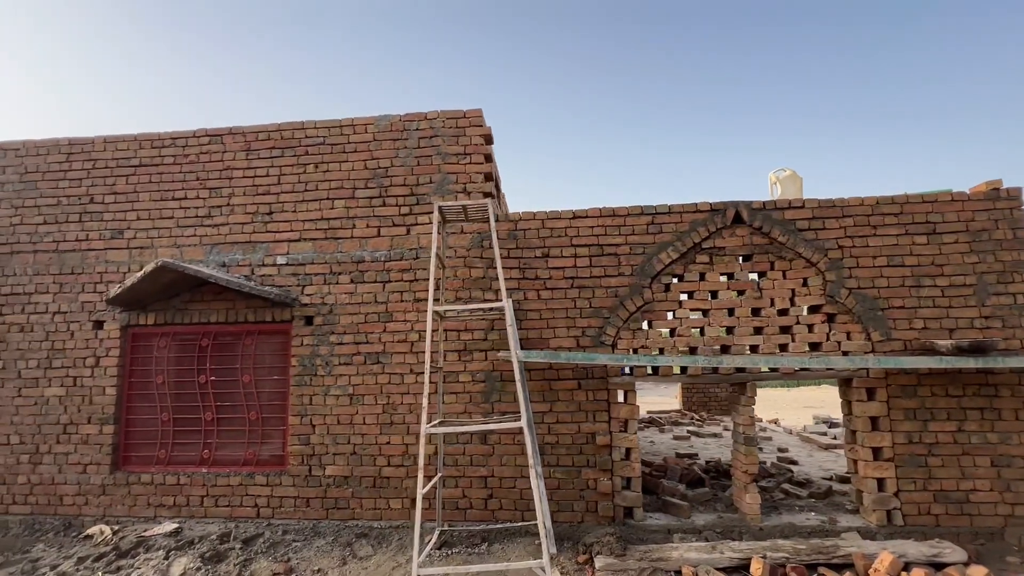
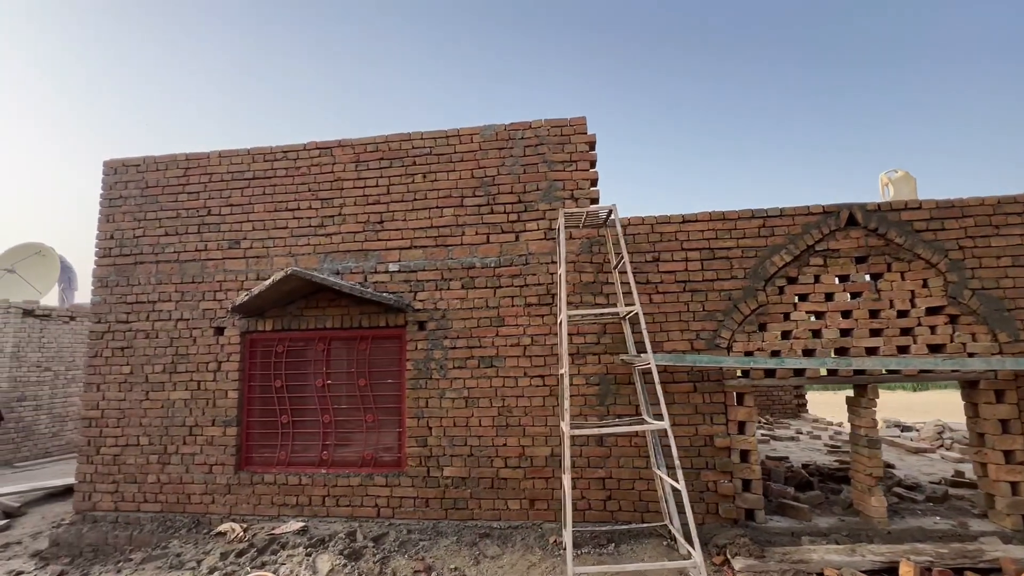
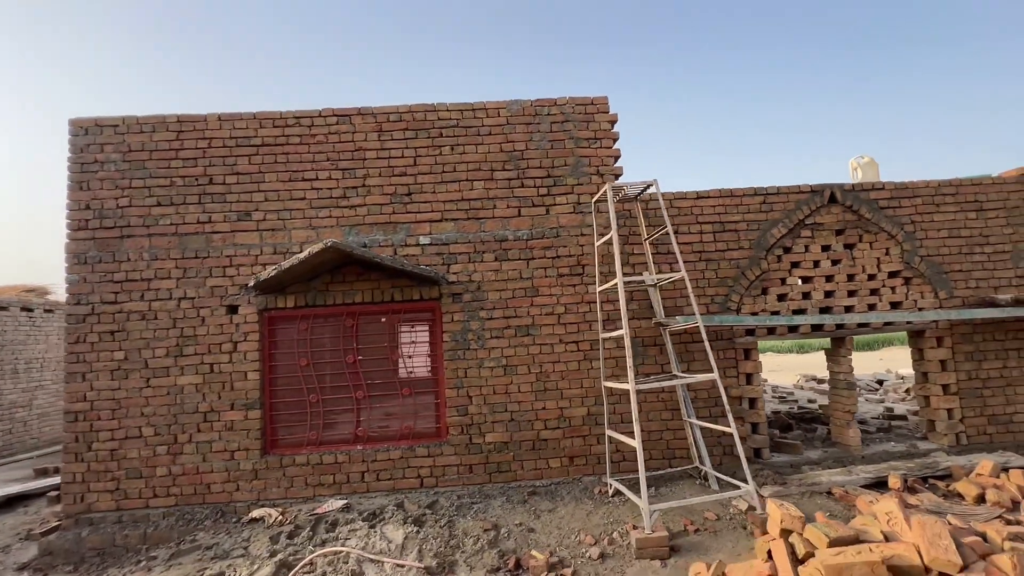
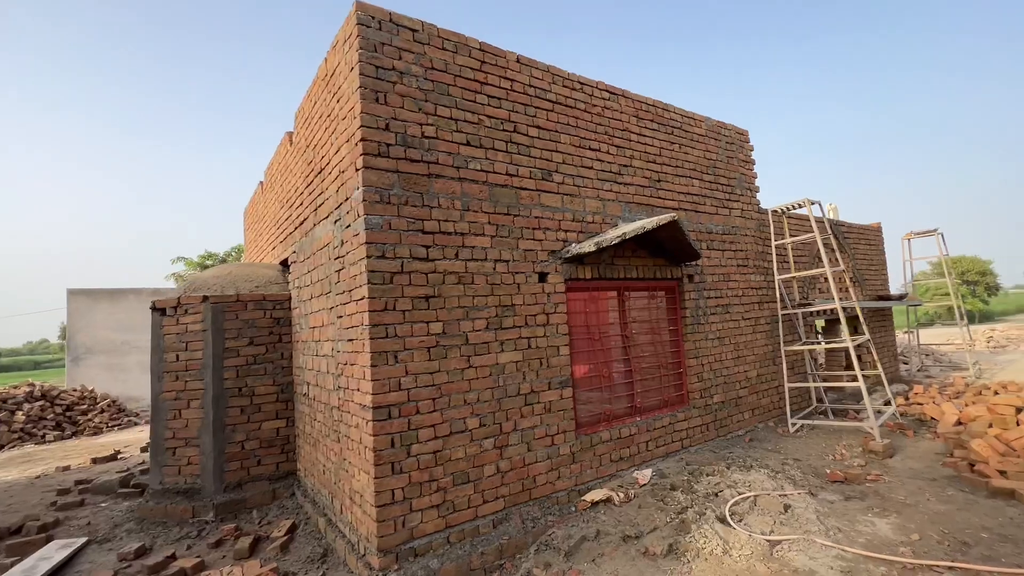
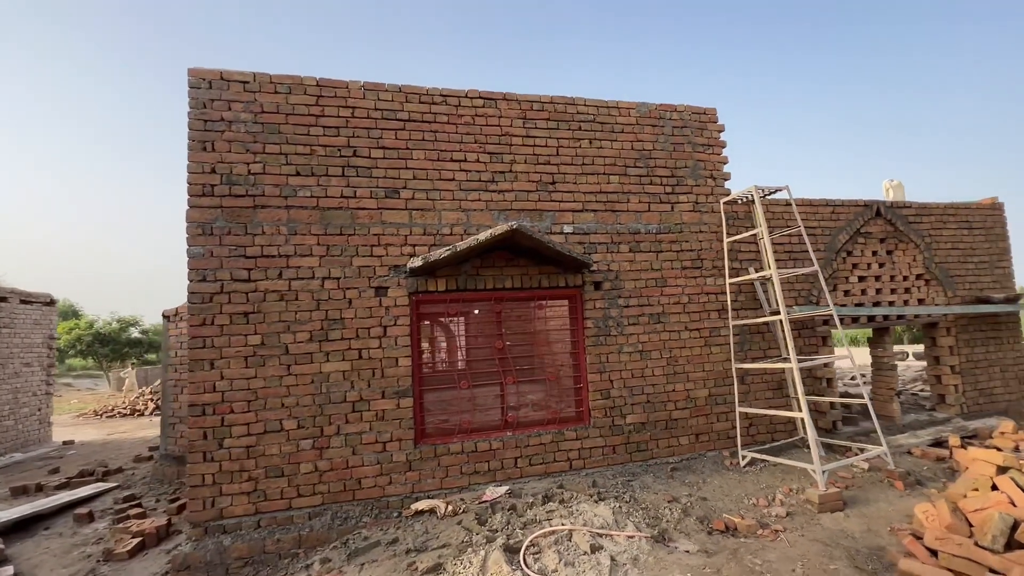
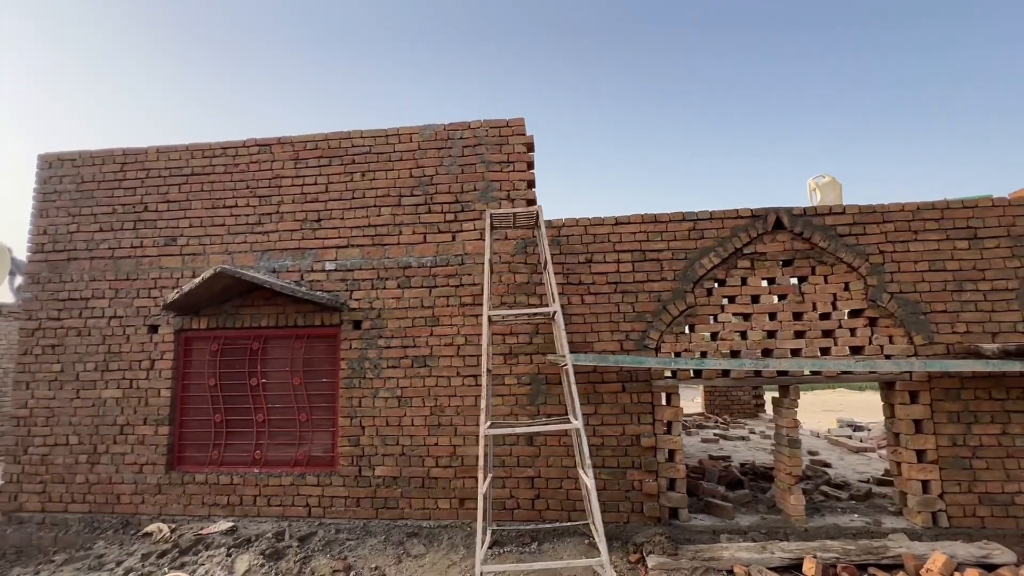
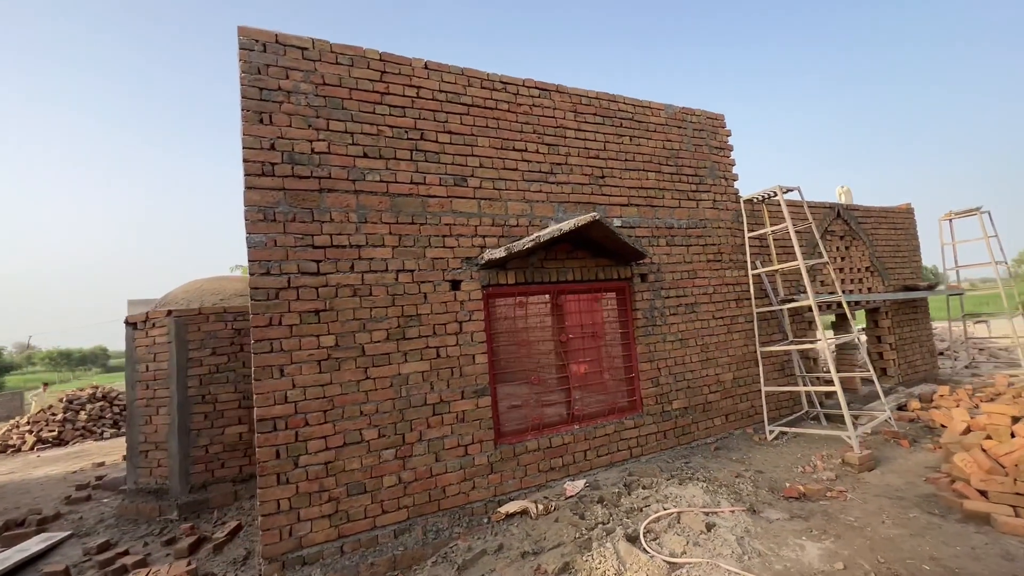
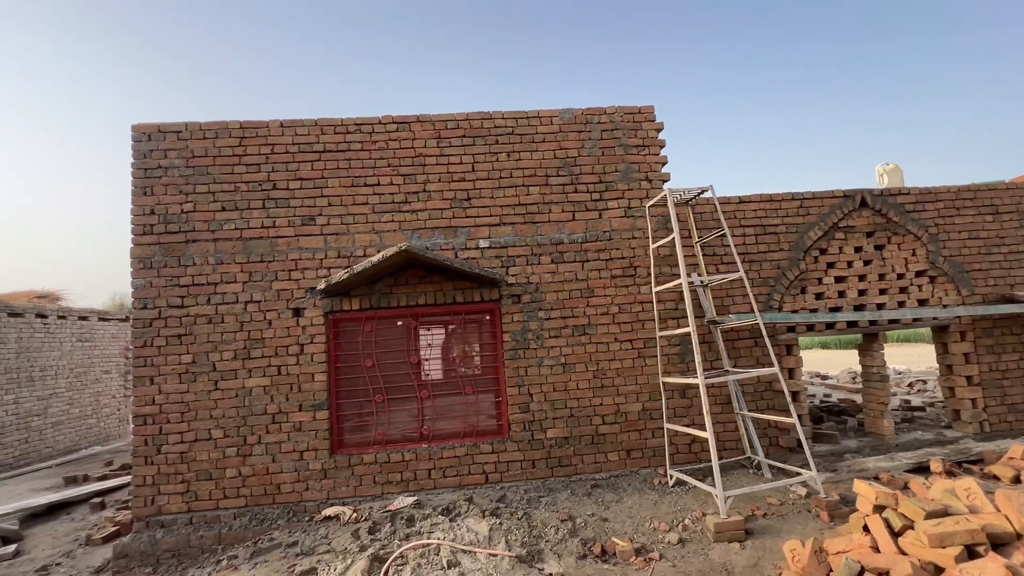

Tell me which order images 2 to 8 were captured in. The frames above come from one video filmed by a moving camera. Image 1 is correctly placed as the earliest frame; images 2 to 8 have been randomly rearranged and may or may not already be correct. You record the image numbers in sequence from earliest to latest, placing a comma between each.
6, 2, 3, 8, 5, 7, 4
